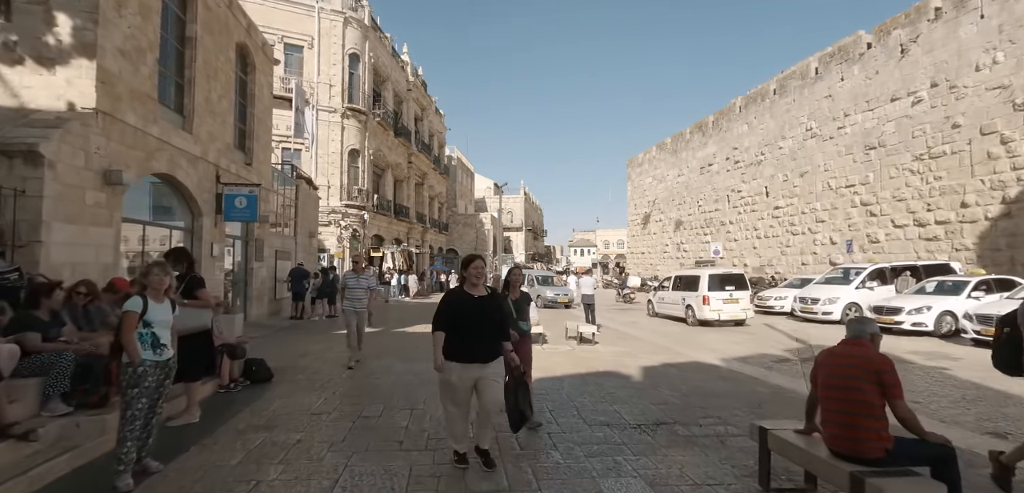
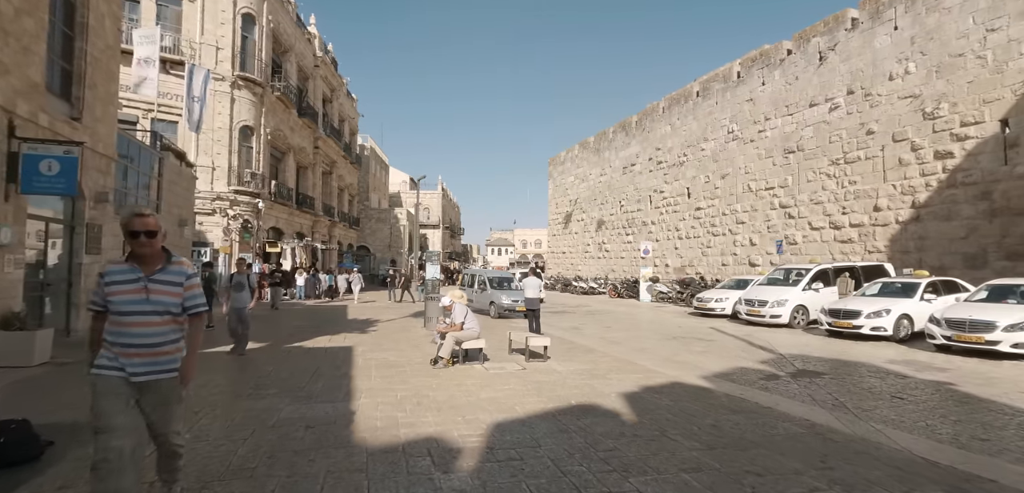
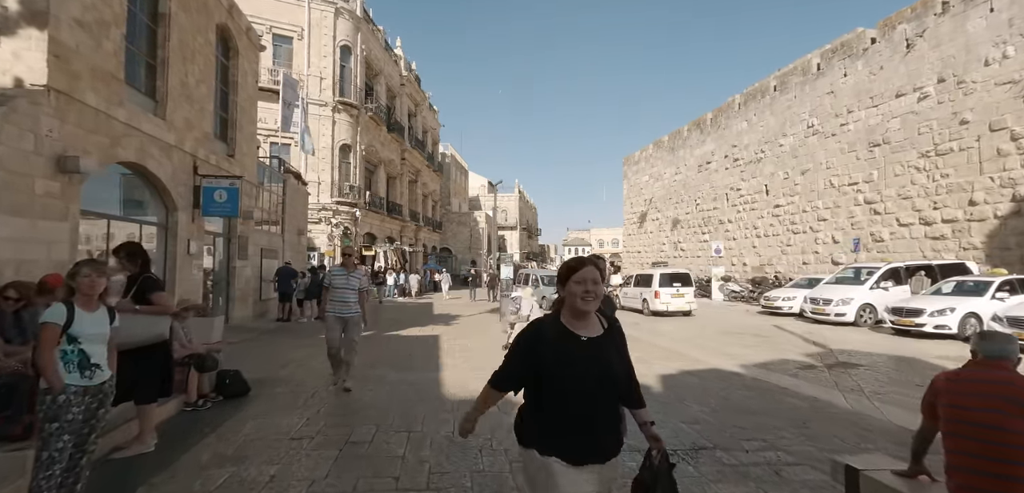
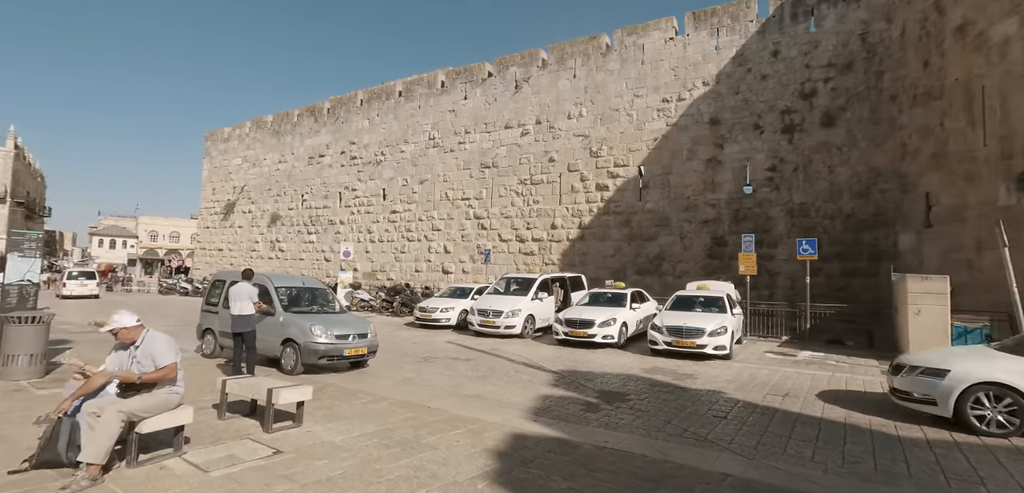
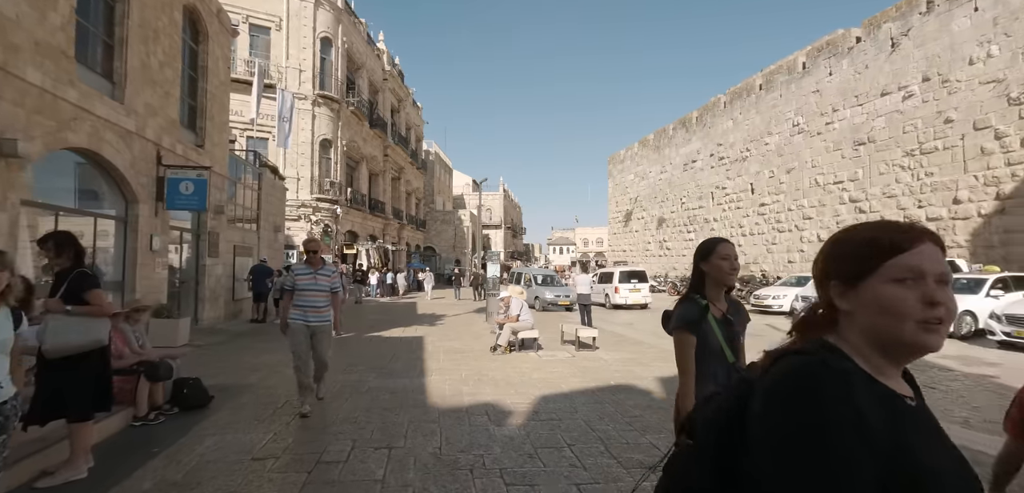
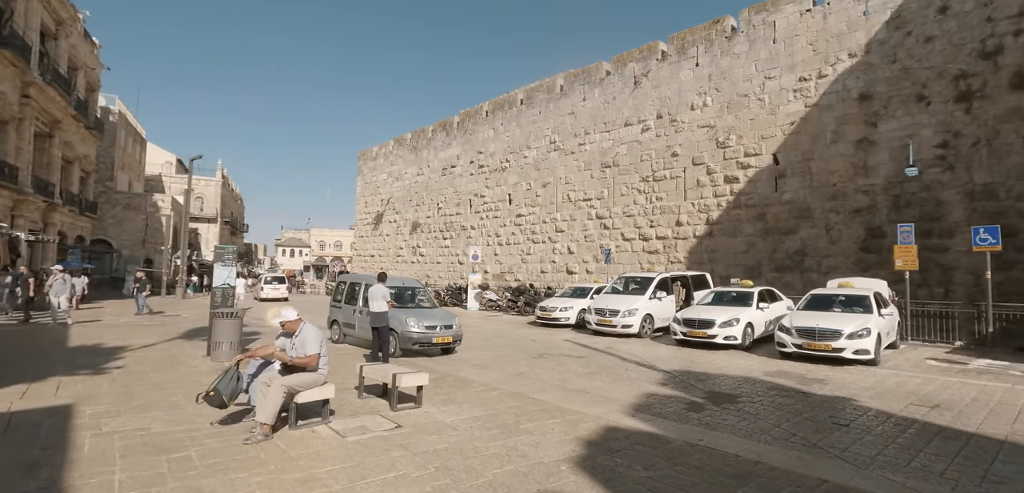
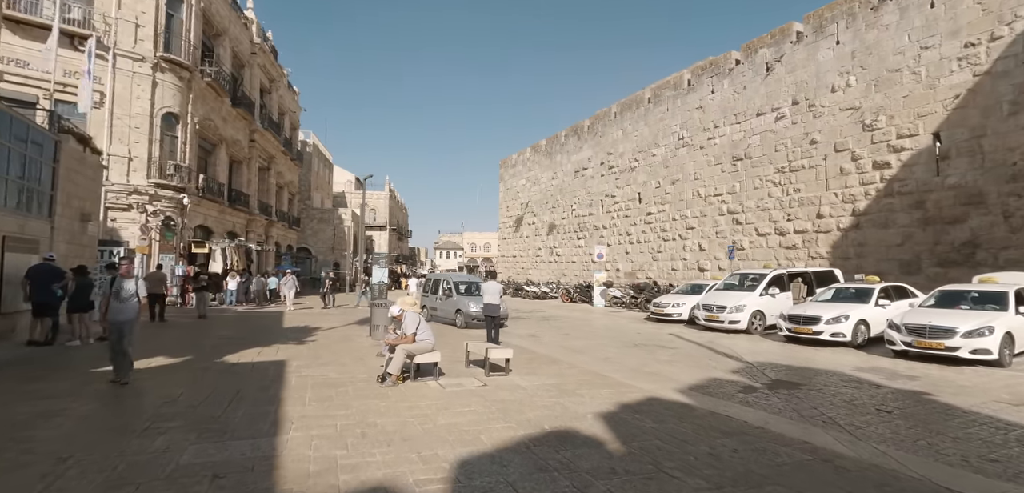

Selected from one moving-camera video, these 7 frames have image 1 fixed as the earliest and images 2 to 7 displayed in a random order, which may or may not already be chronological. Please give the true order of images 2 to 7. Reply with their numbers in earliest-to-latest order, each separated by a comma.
3, 5, 2, 7, 6, 4
